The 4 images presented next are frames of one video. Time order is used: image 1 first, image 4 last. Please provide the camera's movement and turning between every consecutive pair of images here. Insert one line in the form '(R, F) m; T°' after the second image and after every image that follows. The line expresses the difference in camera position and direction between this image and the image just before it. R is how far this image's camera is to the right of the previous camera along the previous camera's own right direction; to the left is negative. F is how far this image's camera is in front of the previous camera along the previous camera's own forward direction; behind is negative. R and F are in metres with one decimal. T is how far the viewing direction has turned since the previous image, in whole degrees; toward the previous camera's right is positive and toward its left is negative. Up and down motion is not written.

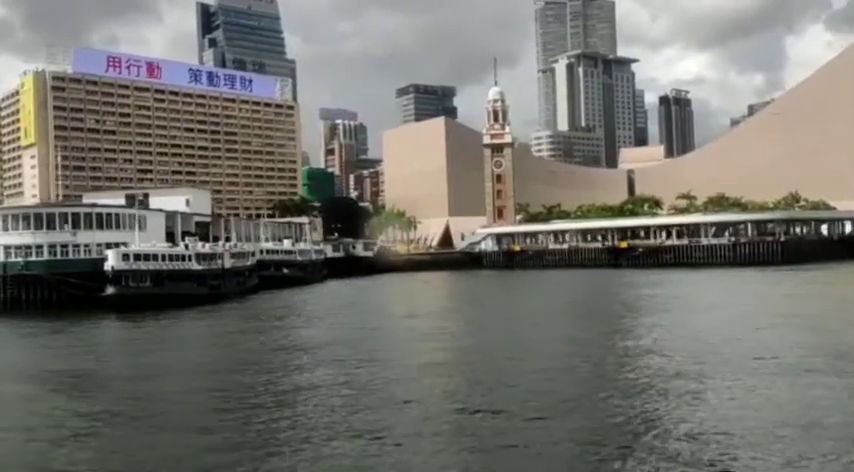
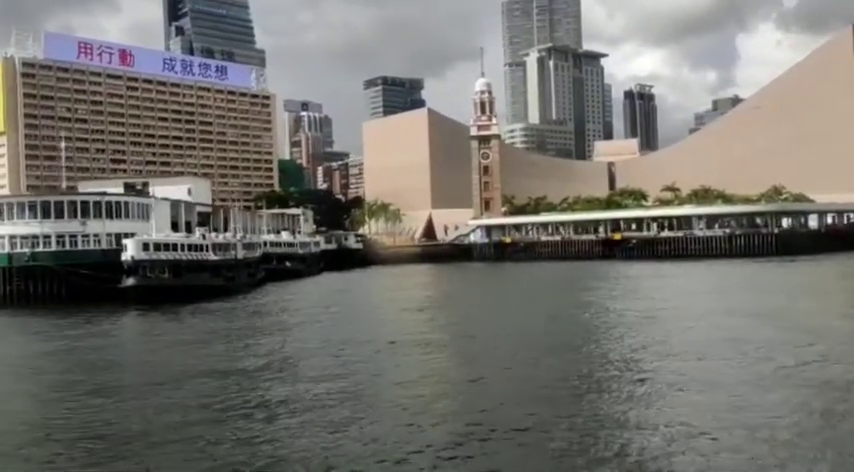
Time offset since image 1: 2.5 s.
(-2.9, +0.5) m; +4°
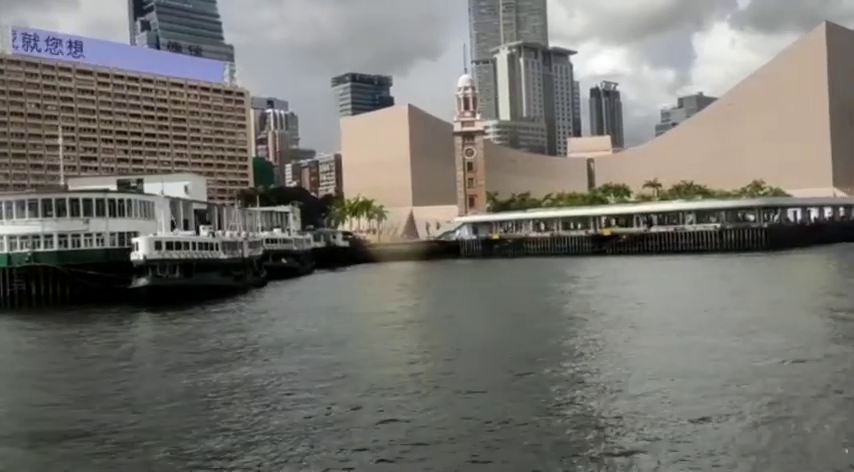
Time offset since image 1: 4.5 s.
(-2.3, +0.5) m; +4°
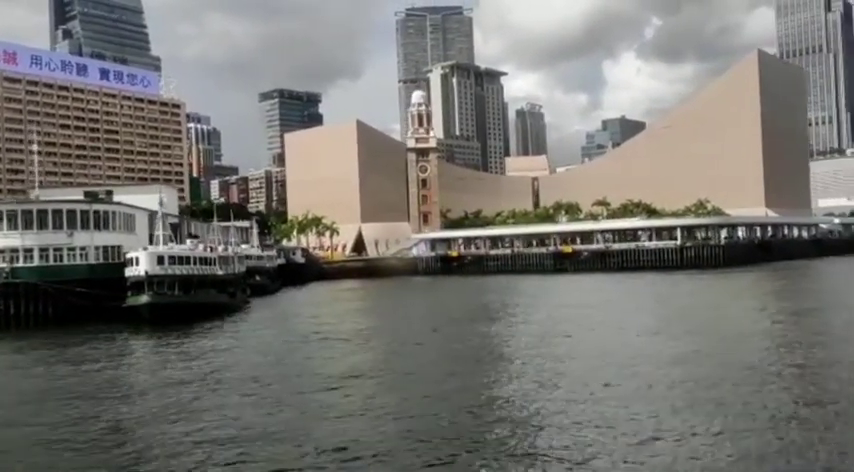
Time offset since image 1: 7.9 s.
(-3.7, +1.0) m; +7°
